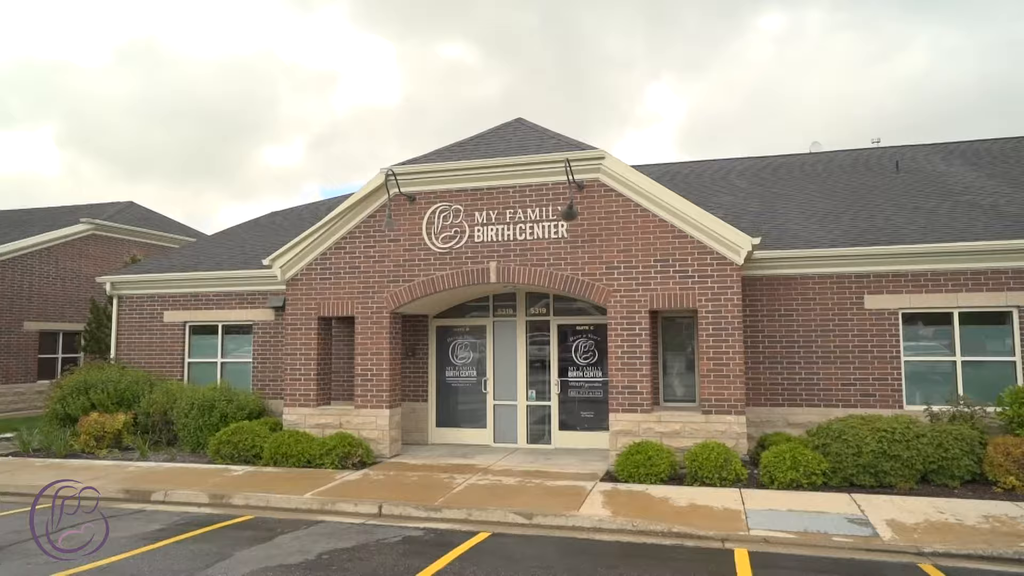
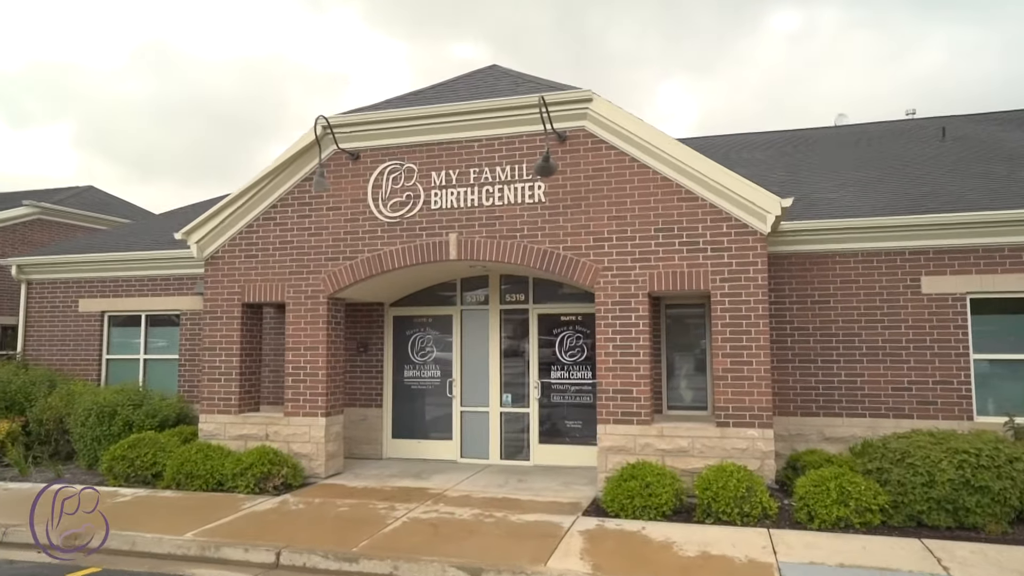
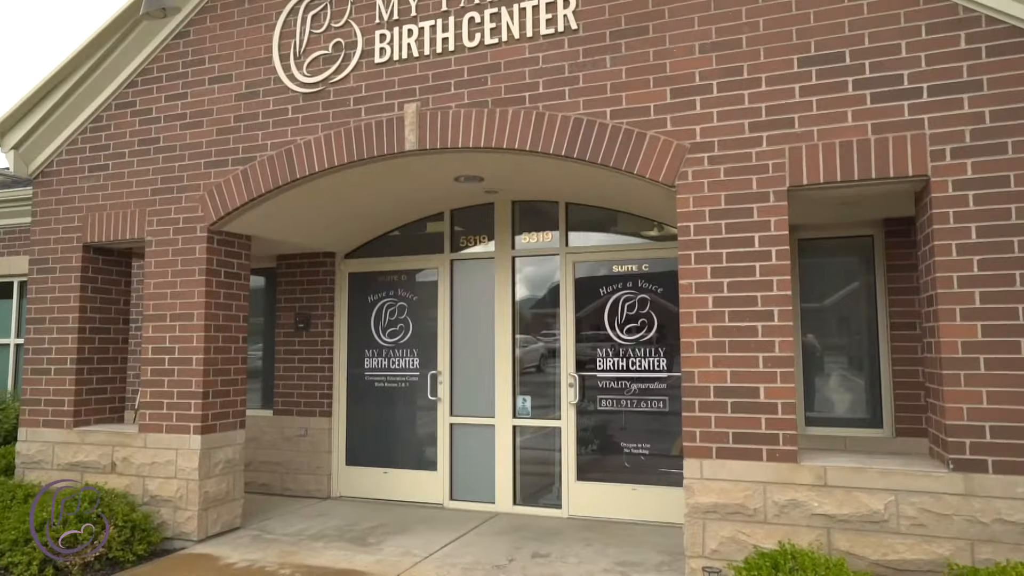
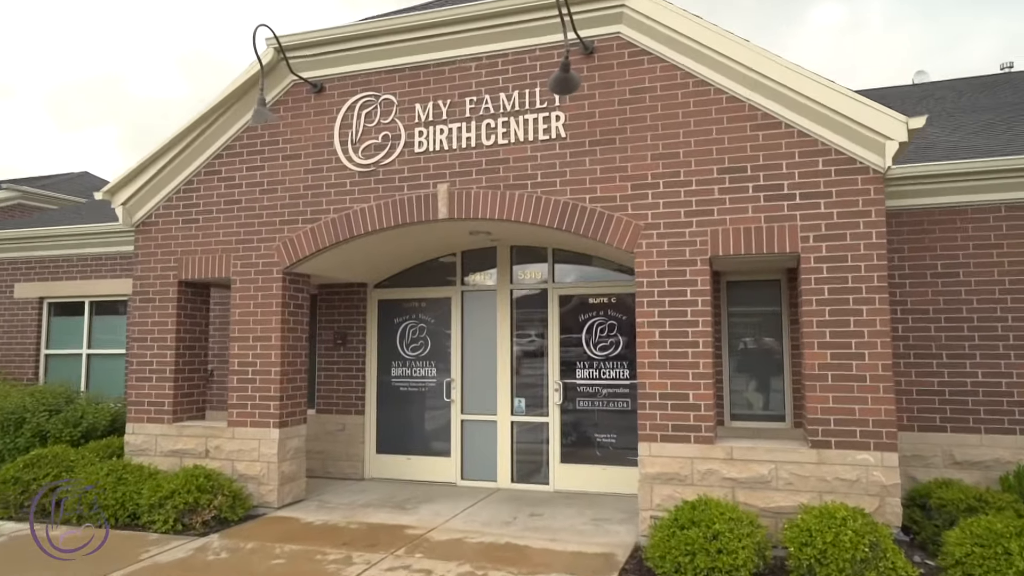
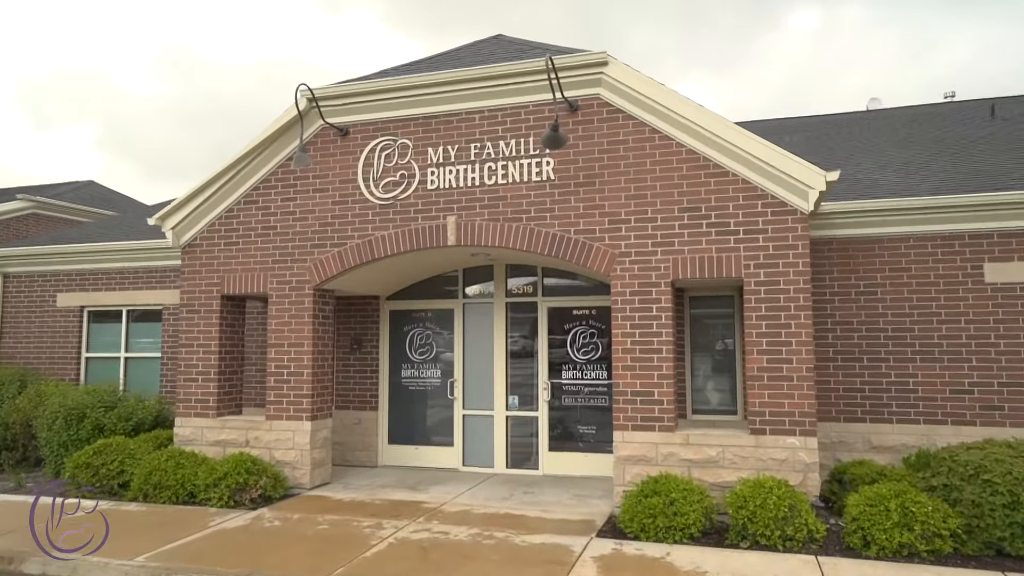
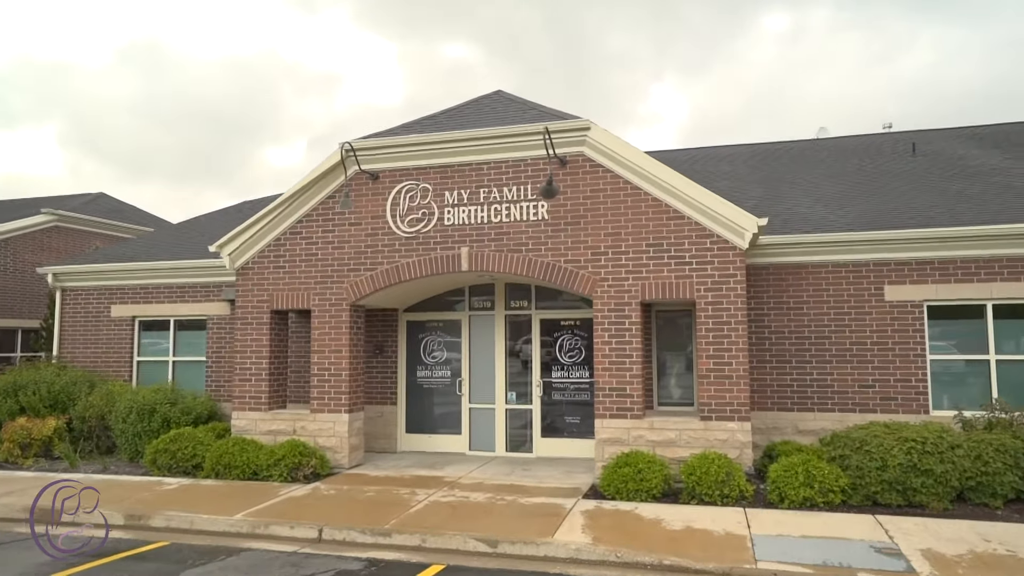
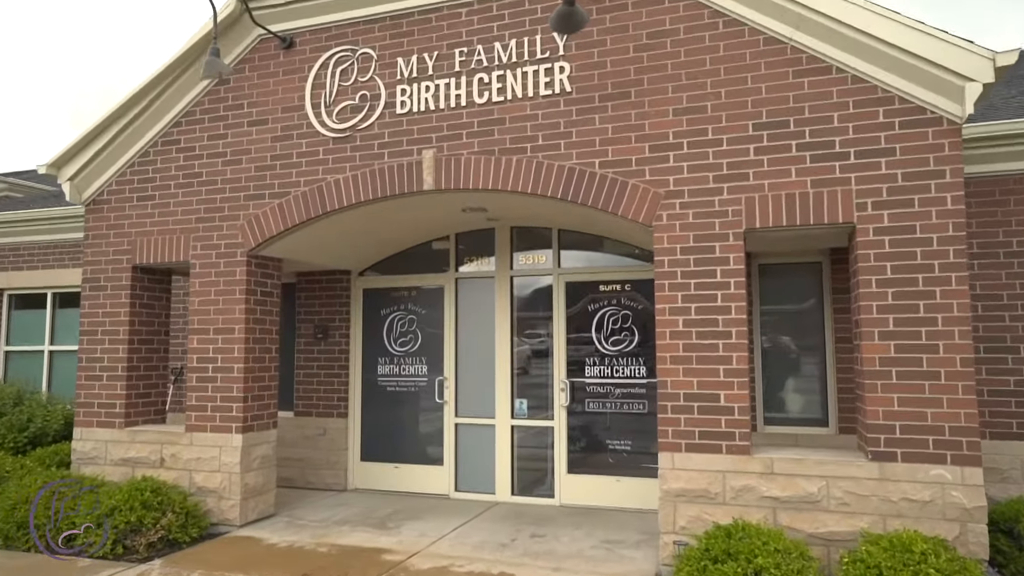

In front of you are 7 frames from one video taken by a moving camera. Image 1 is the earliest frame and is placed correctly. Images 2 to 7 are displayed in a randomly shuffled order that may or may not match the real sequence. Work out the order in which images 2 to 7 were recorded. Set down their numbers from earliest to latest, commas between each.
6, 2, 5, 4, 7, 3
